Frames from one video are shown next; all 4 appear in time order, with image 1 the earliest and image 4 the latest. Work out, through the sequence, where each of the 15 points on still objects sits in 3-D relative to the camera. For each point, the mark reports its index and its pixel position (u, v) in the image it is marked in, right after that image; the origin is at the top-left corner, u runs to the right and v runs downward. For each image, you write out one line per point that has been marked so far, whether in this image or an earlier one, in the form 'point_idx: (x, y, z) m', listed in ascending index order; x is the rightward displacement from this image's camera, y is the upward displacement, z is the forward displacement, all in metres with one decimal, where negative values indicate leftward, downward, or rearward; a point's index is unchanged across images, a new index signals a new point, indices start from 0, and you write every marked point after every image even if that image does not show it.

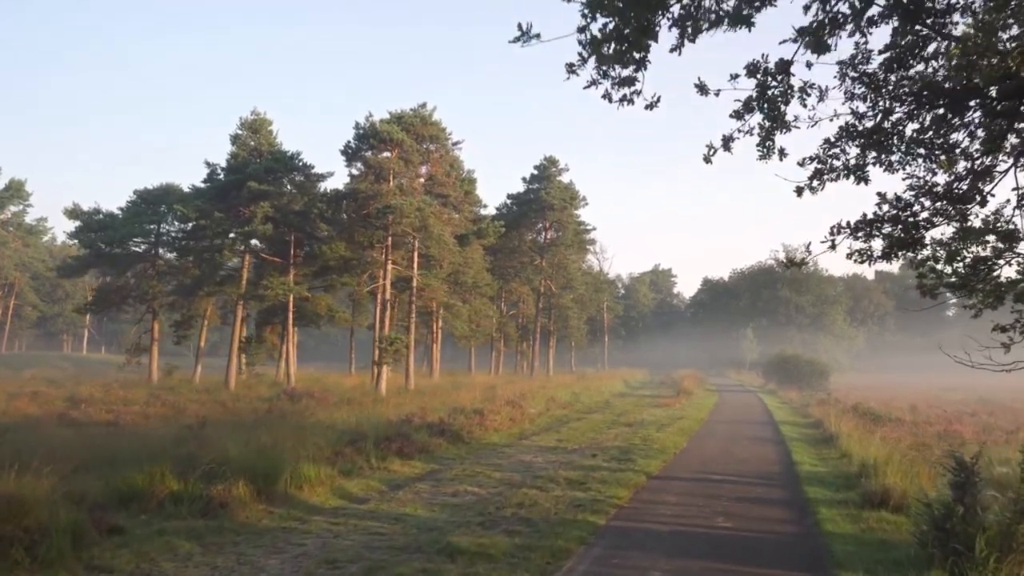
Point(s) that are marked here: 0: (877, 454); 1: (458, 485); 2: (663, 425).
0: (+4.7, -2.2, +10.0) m
1: (-0.6, -2.3, +9.0) m
2: (+3.4, -3.1, +17.8) m
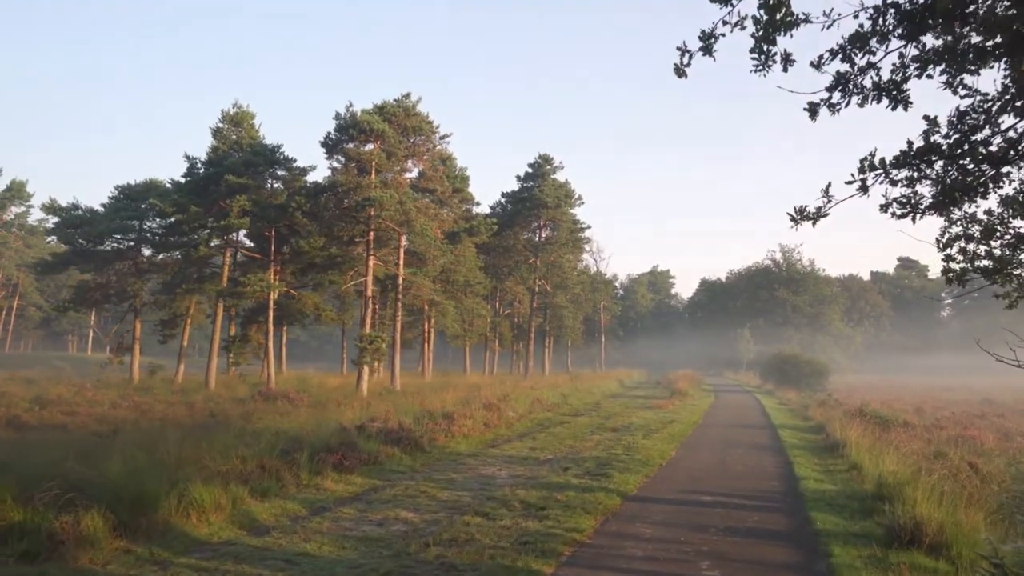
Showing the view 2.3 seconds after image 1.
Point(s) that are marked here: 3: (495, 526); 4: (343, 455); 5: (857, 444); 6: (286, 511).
0: (+4.2, -2.0, +8.4) m
1: (-1.2, -2.1, +7.4) m
2: (+2.9, -3.0, +16.3) m
3: (-0.1, -2.0, +6.4) m
4: (-2.2, -2.2, +10.2) m
5: (+5.2, -2.3, +11.7) m
6: (-2.2, -2.2, +7.5) m
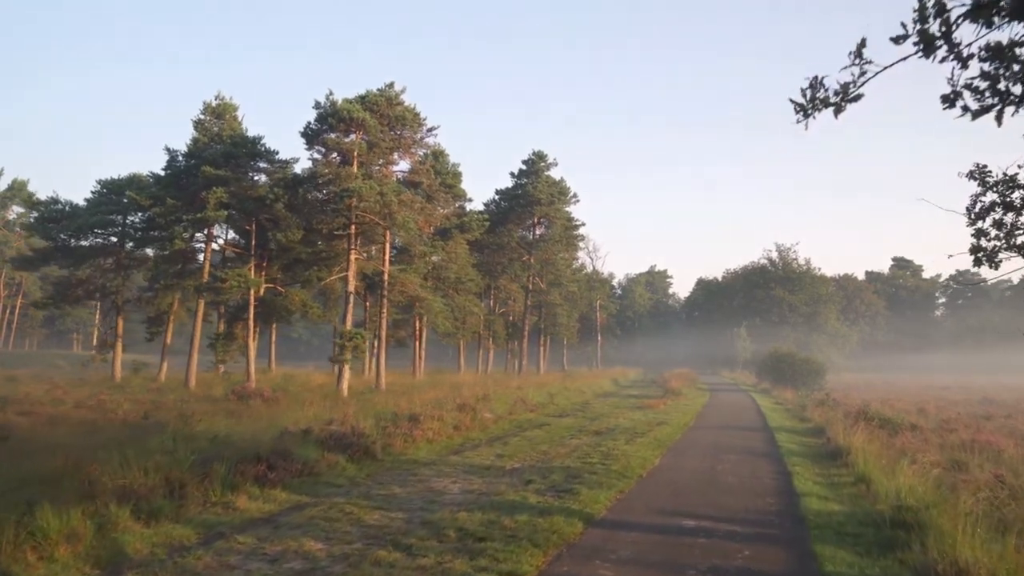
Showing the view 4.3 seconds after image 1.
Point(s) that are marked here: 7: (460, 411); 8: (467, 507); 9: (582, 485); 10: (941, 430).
0: (+3.7, -1.8, +7.0) m
1: (-1.7, -2.0, +6.0) m
2: (+2.4, -2.8, +14.9) m
3: (-0.6, -1.8, +5.1) m
4: (-2.8, -2.0, +8.8) m
5: (+4.7, -2.2, +10.3) m
6: (-2.7, -2.0, +6.1) m
7: (-1.1, -2.6, +16.6) m
8: (-0.4, -2.1, +7.3) m
9: (+0.8, -2.1, +8.5) m
10: (+8.2, -2.7, +14.9) m
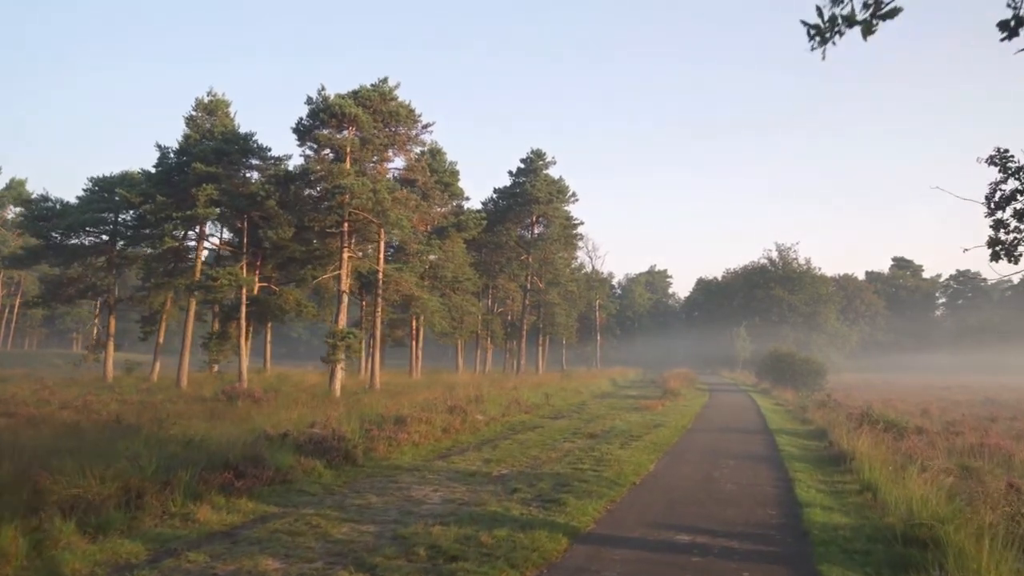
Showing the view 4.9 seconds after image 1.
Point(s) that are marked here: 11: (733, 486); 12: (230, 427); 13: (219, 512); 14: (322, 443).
0: (+3.5, -1.8, +6.5) m
1: (-1.8, -1.9, +5.5) m
2: (+2.2, -2.8, +14.4) m
3: (-0.8, -1.8, +4.5) m
4: (-2.9, -2.0, +8.3) m
5: (+4.5, -2.1, +9.8) m
6: (-2.8, -1.9, +5.6) m
7: (-1.3, -2.6, +16.1) m
8: (-0.6, -2.0, +6.7) m
9: (+0.6, -2.1, +8.0) m
10: (+8.0, -2.7, +14.4) m
11: (+2.6, -2.3, +9.0) m
12: (-4.7, -2.3, +12.8) m
13: (-2.7, -2.1, +7.2) m
14: (-2.6, -2.1, +10.6) m
